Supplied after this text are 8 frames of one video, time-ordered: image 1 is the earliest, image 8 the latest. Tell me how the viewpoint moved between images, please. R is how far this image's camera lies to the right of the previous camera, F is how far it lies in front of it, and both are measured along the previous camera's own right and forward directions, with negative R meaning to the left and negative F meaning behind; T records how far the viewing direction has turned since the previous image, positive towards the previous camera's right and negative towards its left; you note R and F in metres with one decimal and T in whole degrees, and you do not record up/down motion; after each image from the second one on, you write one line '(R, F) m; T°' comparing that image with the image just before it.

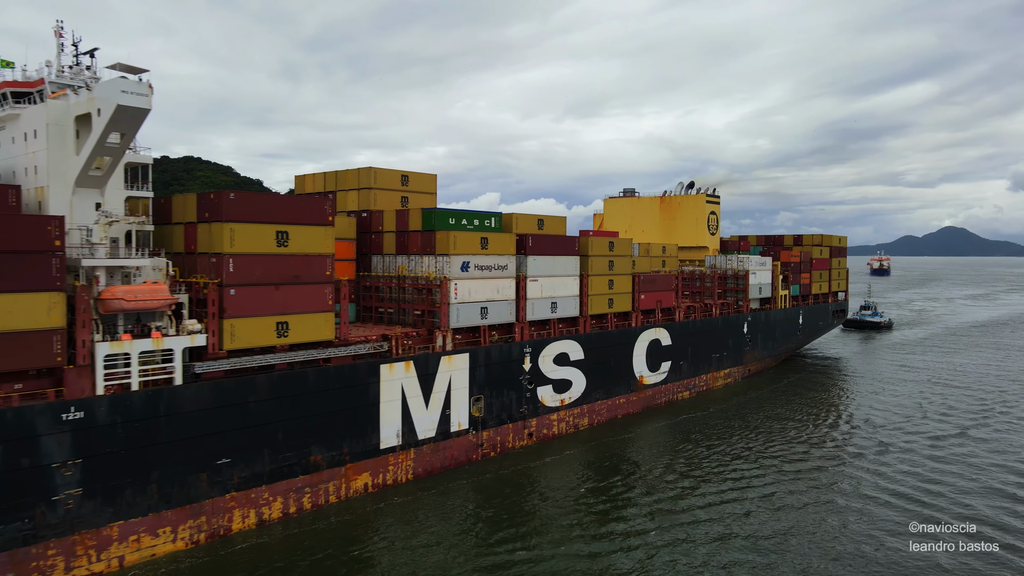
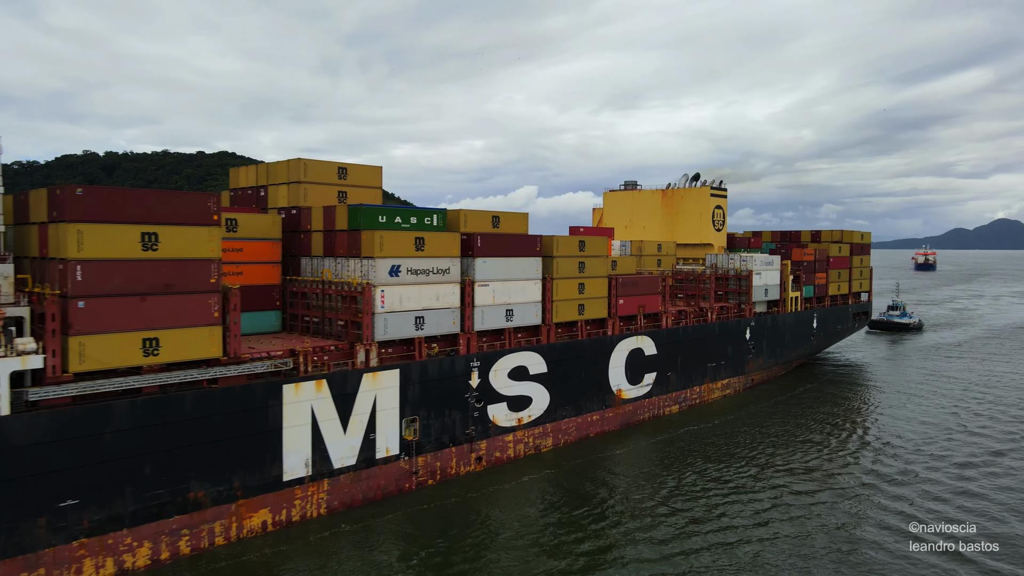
(+2.7, +2.9) m; -3°
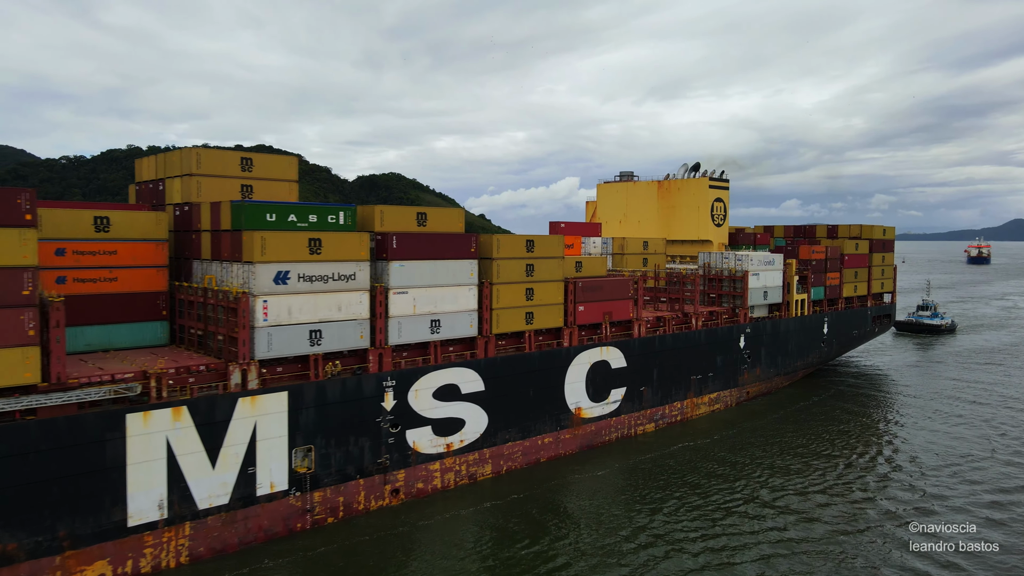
(+3.1, +3.1) m; -3°
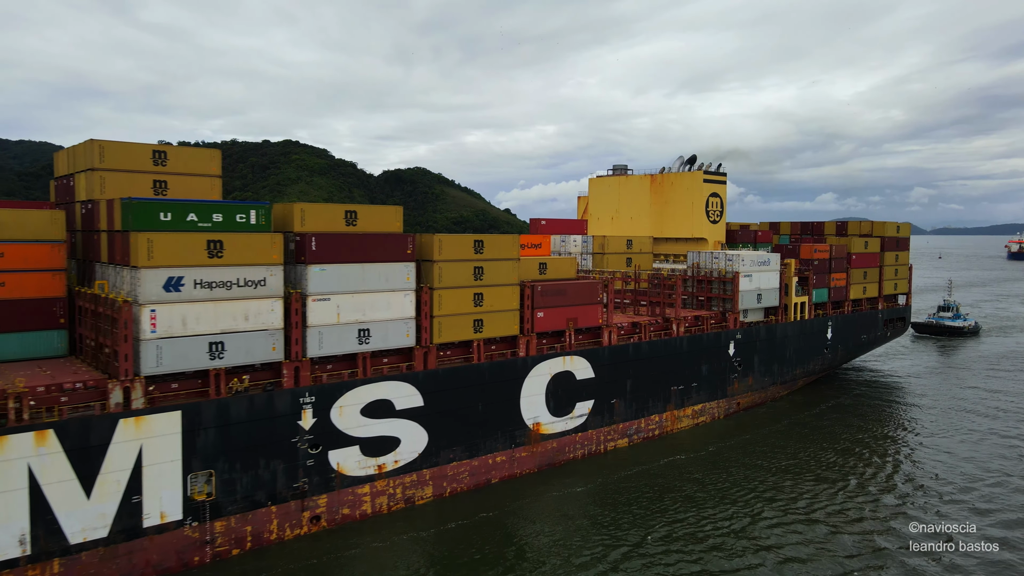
(+2.3, +2.1) m; -2°
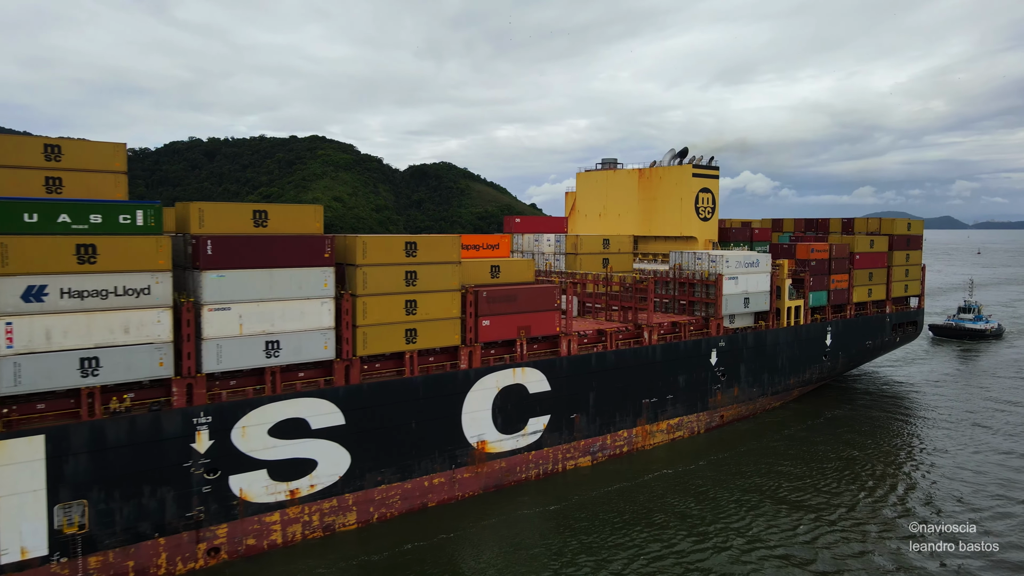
(+2.4, +2.0) m; -2°
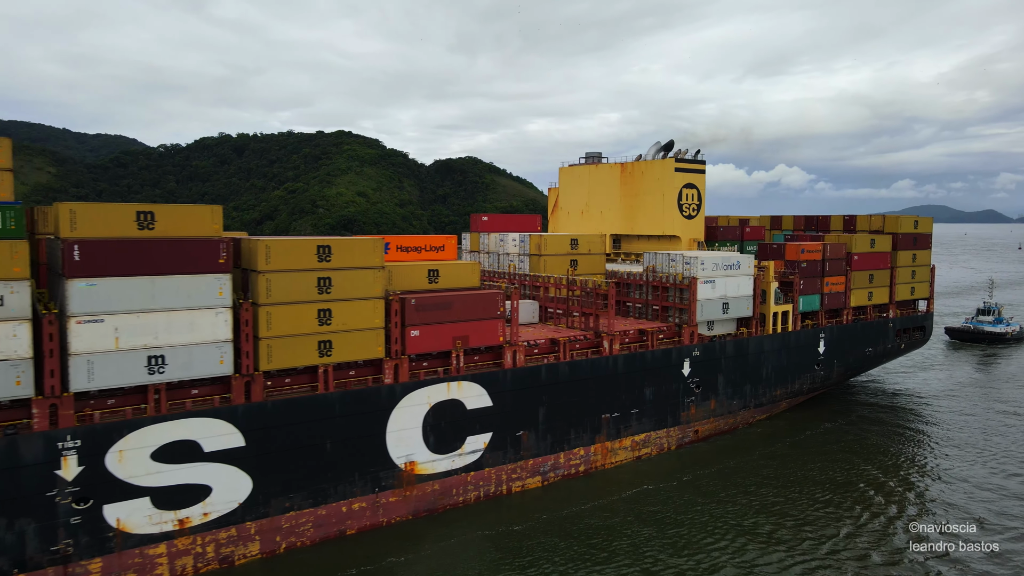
(+2.5, +1.9) m; -2°
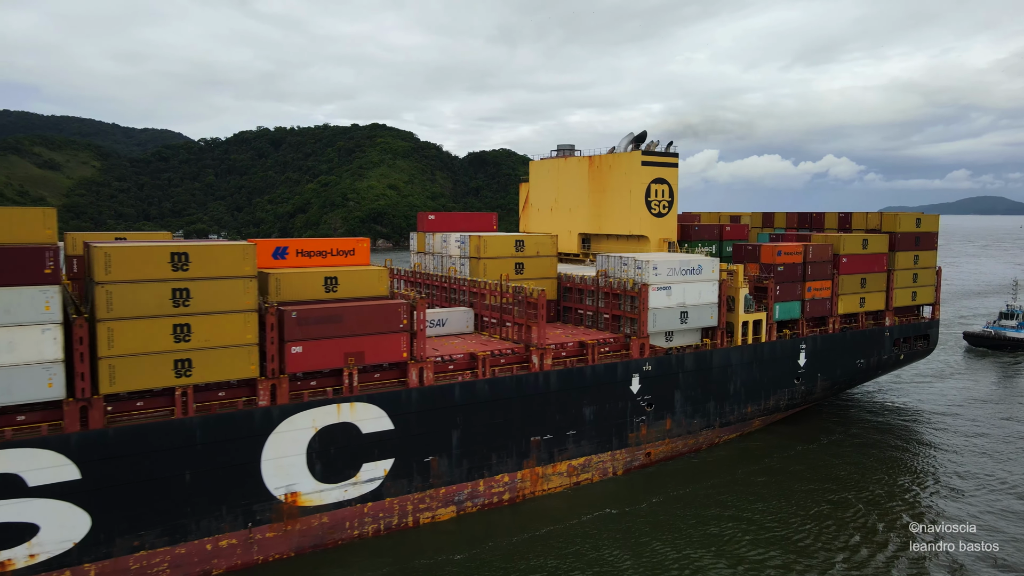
(+3.3, +2.3) m; -3°
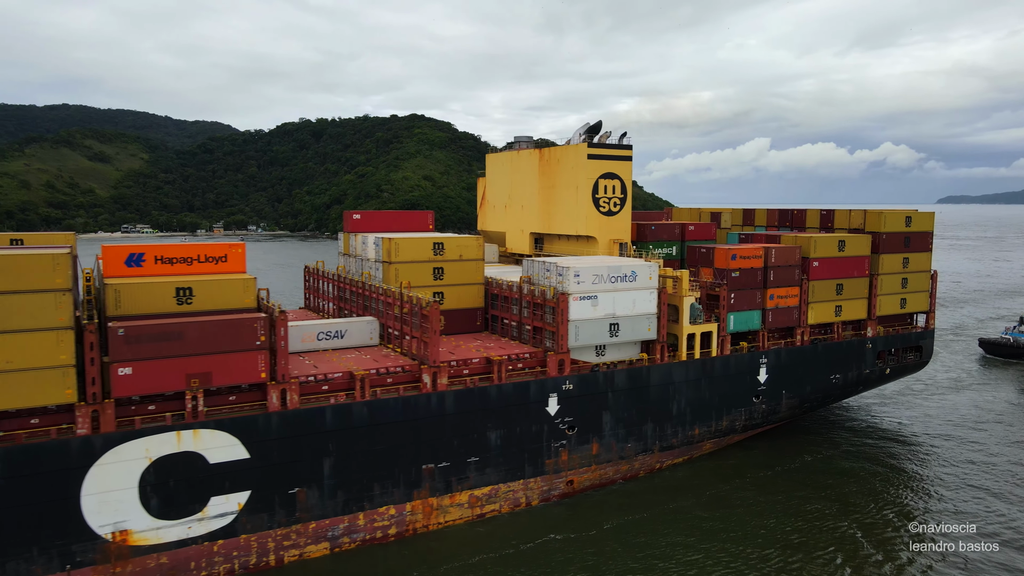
(+3.8, +2.4) m; -4°
